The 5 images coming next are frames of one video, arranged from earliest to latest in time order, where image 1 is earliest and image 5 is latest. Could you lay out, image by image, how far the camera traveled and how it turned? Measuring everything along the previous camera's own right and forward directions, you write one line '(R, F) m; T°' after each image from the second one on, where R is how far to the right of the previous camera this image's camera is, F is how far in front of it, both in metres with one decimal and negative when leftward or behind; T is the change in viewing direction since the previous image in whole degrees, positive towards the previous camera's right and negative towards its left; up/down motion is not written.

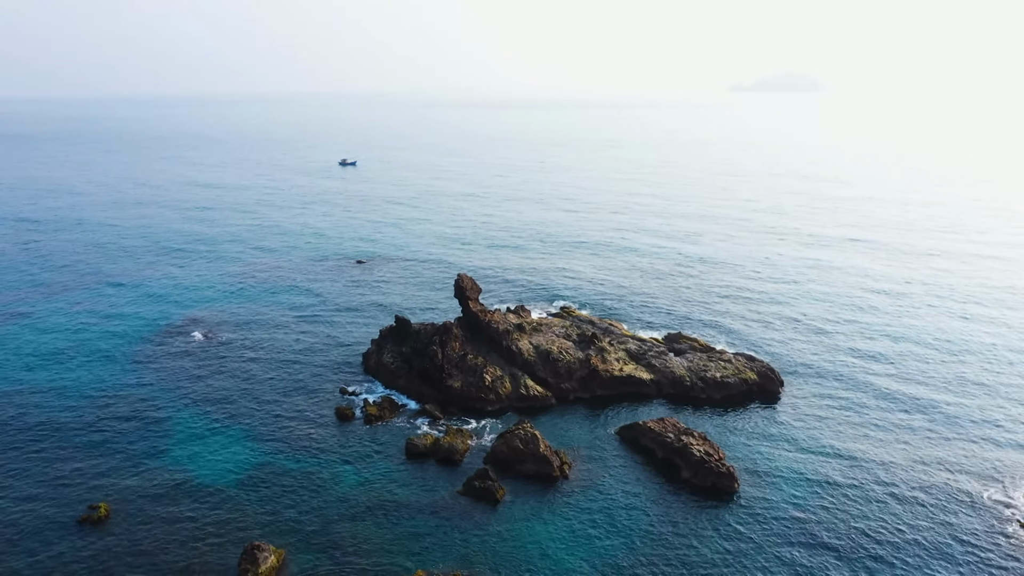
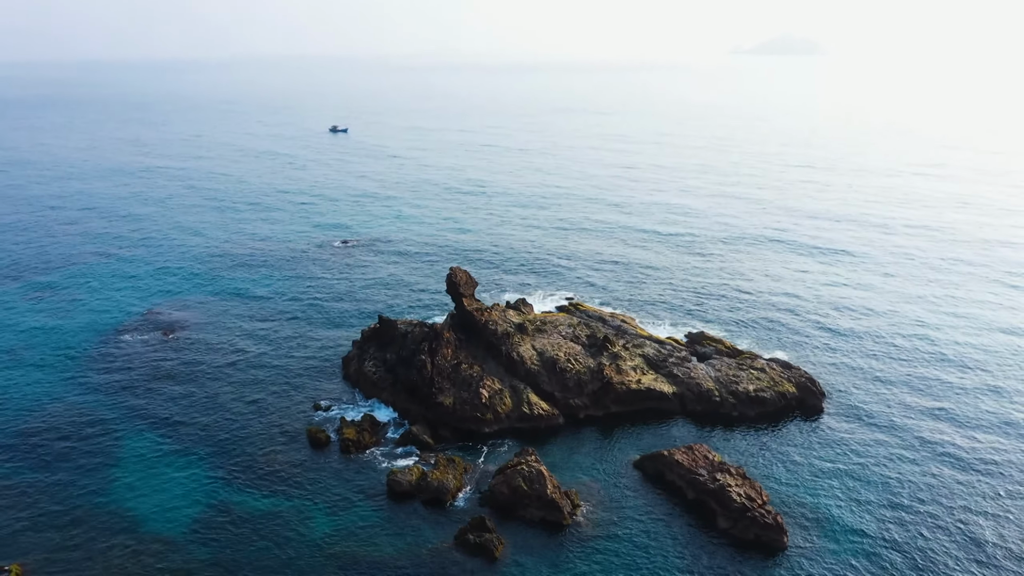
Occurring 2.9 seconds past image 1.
(-0.3, +11.1) m; 0°
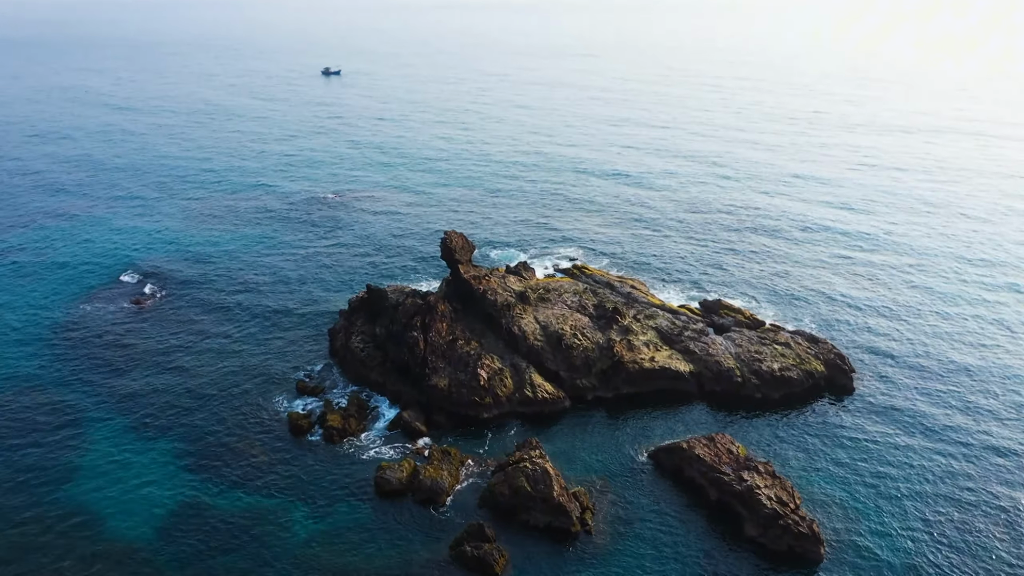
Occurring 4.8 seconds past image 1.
(-0.1, +6.7) m; 0°
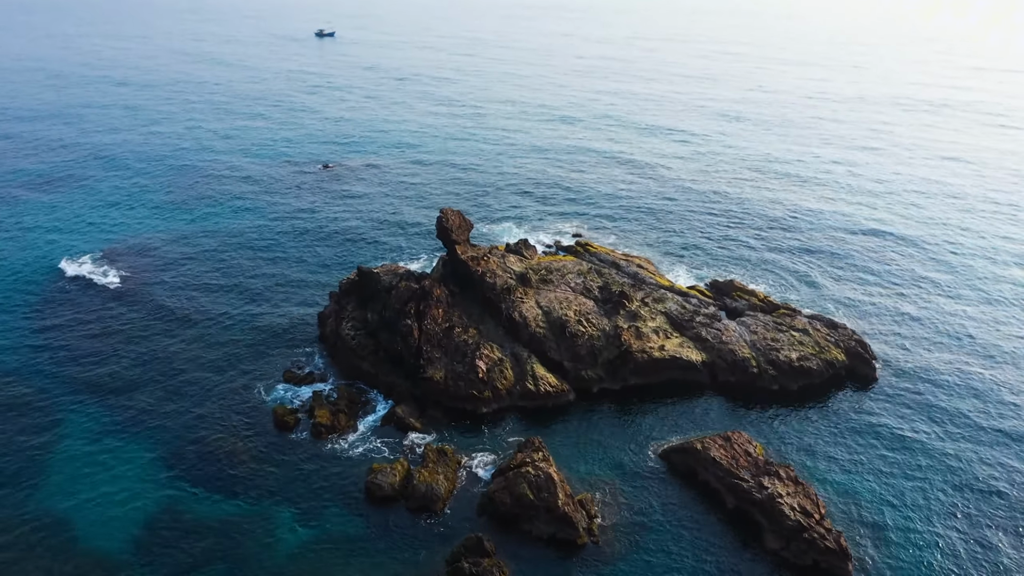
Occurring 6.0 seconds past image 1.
(-0.1, +4.2) m; 0°
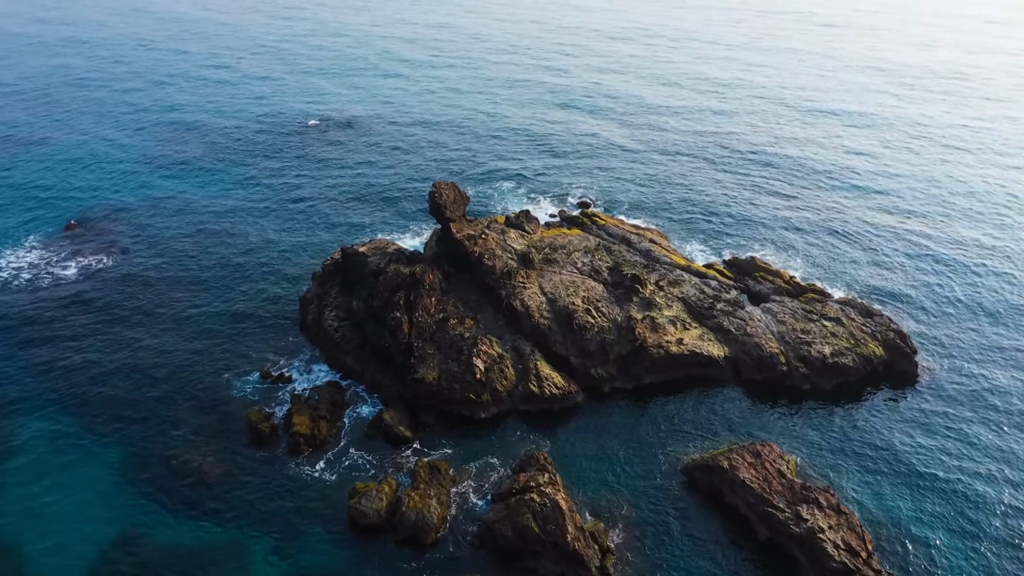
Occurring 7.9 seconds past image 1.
(-0.2, +6.4) m; 0°
